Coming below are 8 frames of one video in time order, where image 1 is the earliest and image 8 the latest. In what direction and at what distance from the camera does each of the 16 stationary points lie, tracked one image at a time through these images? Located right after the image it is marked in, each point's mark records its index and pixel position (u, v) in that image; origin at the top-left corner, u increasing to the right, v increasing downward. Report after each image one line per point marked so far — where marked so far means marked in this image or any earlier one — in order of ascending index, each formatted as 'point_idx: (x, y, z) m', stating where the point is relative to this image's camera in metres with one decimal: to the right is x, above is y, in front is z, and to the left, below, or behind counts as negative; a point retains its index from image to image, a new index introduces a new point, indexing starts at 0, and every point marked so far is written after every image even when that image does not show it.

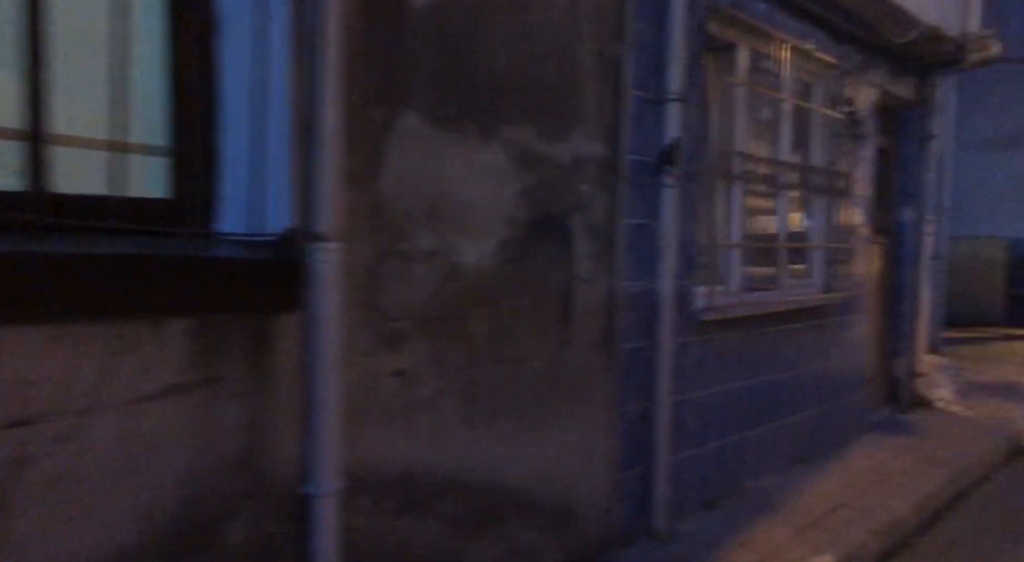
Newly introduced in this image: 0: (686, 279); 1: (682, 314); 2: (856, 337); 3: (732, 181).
0: (+0.5, 0.0, +2.5) m
1: (+0.5, -0.1, +2.5) m
2: (+1.8, -0.3, +4.5) m
3: (+0.7, +0.3, +2.8) m
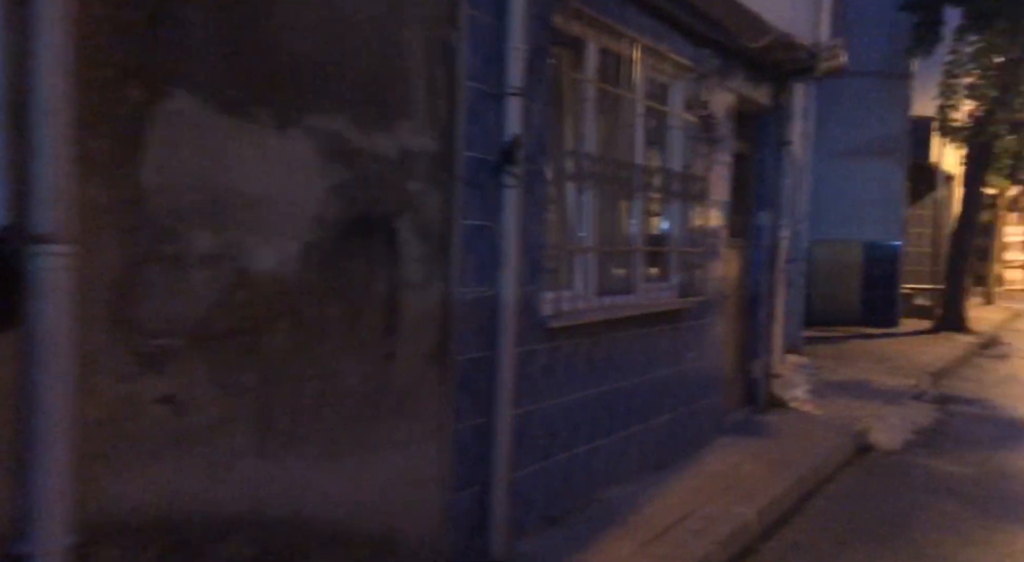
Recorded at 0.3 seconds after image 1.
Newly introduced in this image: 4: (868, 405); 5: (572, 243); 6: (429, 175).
0: (0.0, 0.0, +2.4) m
1: (0.0, -0.1, +2.3) m
2: (+1.0, -0.3, +4.5) m
3: (+0.2, +0.3, +2.7) m
4: (+2.9, -1.0, +7.2) m
5: (+0.2, +0.1, +2.7) m
6: (-0.2, +0.2, +1.9) m
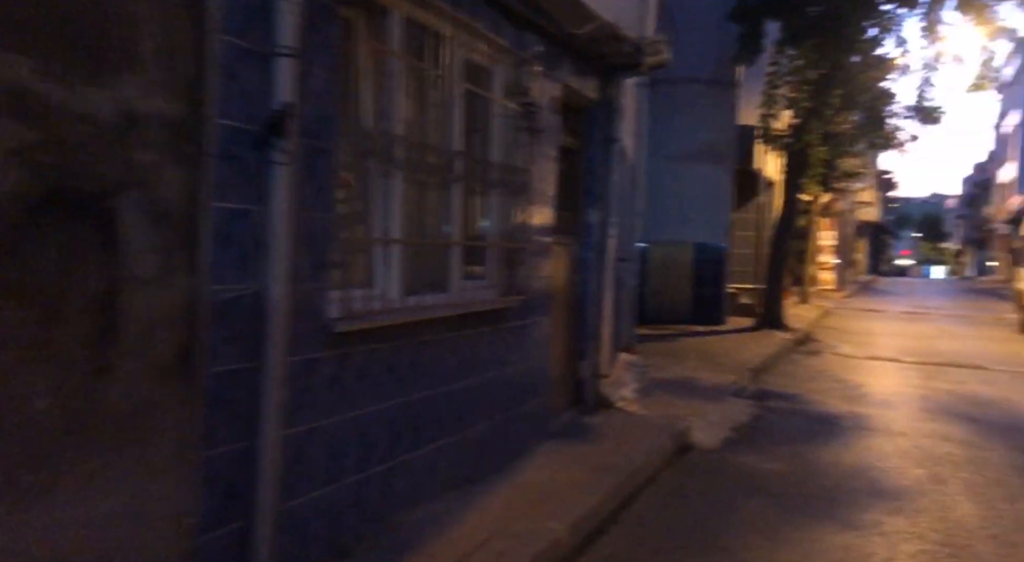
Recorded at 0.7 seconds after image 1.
0: (-0.5, 0.0, +2.1) m
1: (-0.5, -0.1, +2.0) m
2: (+0.1, -0.3, +4.4) m
3: (-0.4, +0.3, +2.4) m
4: (+1.5, -1.0, +7.3) m
5: (-0.4, +0.1, +2.4) m
6: (-0.6, +0.2, +1.6) m
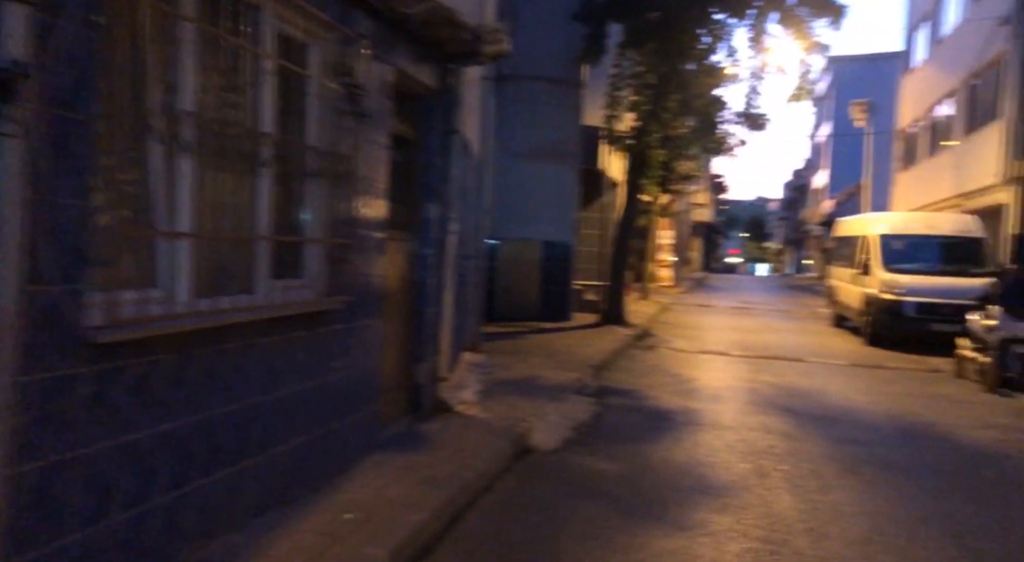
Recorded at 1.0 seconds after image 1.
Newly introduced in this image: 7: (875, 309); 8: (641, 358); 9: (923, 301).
0: (-0.9, 0.0, +1.7) m
1: (-0.9, -0.1, +1.7) m
2: (-0.7, -0.3, +4.1) m
3: (-0.8, +0.3, +2.0) m
4: (+0.1, -1.0, +7.2) m
5: (-0.9, +0.1, +2.1) m
6: (-0.9, +0.2, +1.2) m
7: (+7.5, -0.6, +17.9) m
8: (+1.9, -1.2, +12.9) m
9: (+8.2, -0.4, +17.3) m
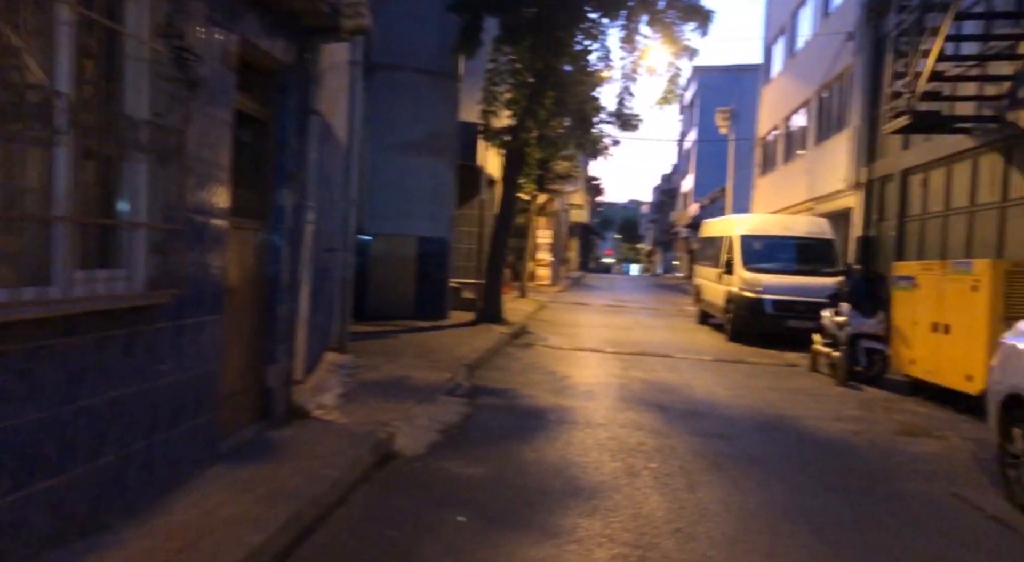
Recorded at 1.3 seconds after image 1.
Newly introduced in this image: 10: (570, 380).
0: (-1.2, 0.0, +1.3) m
1: (-1.2, -0.1, +1.2) m
2: (-1.3, -0.3, +3.7) m
3: (-1.1, +0.3, +1.6) m
4: (-1.0, -1.0, +6.9) m
5: (-1.2, +0.2, +1.6) m
6: (-1.1, +0.2, +0.8) m
7: (+4.9, -0.5, +18.6) m
8: (0.0, -1.1, +12.8) m
9: (+5.6, -0.4, +18.0) m
10: (+0.8, -1.3, +11.1) m
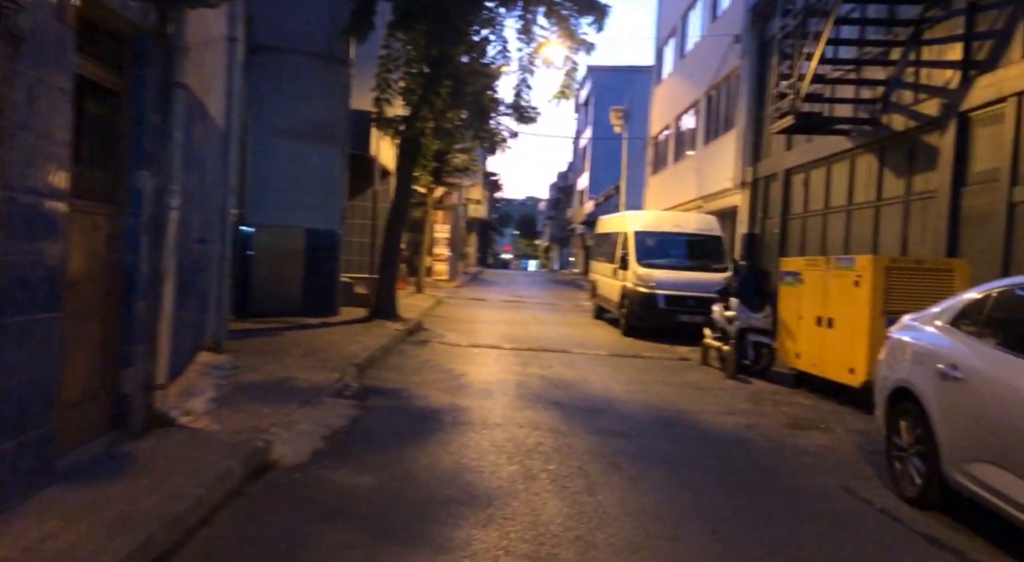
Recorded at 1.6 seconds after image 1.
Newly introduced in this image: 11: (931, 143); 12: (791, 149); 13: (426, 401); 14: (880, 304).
0: (-1.3, 0.0, +0.8) m
1: (-1.3, -0.1, +0.7) m
2: (-1.8, -0.2, +3.1) m
3: (-1.3, +0.4, +1.1) m
4: (-1.8, -0.9, +6.4) m
5: (-1.4, +0.2, +1.1) m
6: (-1.2, +0.3, +0.3) m
7: (+2.6, -0.4, +18.6) m
8: (-1.5, -1.1, +12.4) m
9: (+3.4, -0.3, +18.2) m
10: (-0.6, -1.2, +10.7) m
11: (+6.7, +2.2, +13.7) m
12: (+6.3, +3.0, +19.5) m
13: (-0.8, -1.2, +8.5) m
14: (+4.4, -0.3, +10.2) m
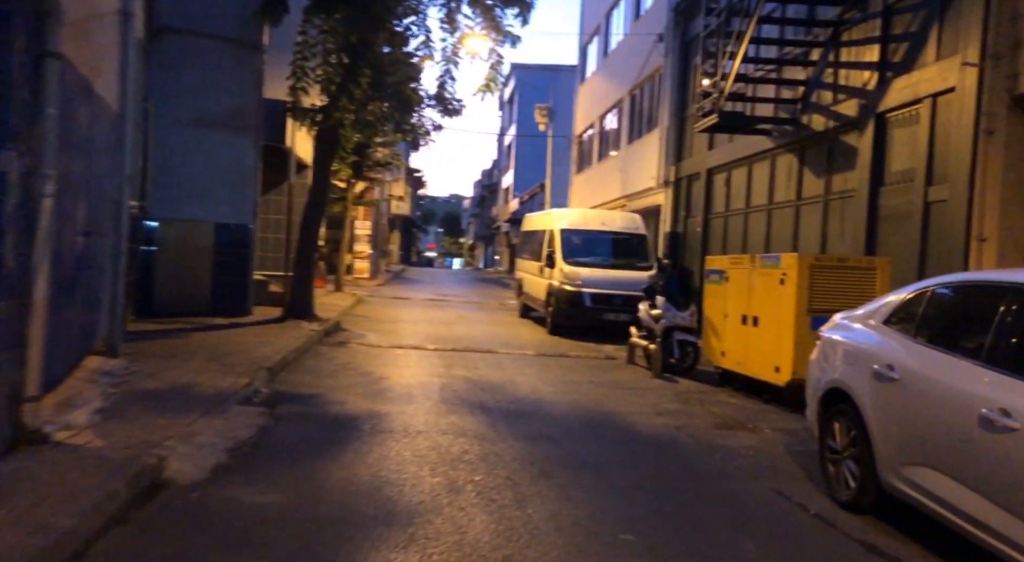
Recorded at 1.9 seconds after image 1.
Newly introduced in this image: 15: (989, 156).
0: (-1.3, 0.0, +0.3) m
1: (-1.3, -0.1, +0.2) m
2: (-2.0, -0.2, +2.5) m
3: (-1.4, +0.4, +0.6) m
4: (-2.3, -0.9, +5.8) m
5: (-1.4, +0.2, +0.6) m
6: (-1.2, +0.3, -0.2) m
7: (+1.0, -0.4, +18.4) m
8: (-2.6, -1.0, +11.8) m
9: (+1.8, -0.2, +18.0) m
10: (-1.5, -1.2, +10.2) m
11: (+5.5, +2.2, +13.8) m
12: (+4.6, +3.0, +19.6) m
13: (-1.6, -1.2, +8.0) m
14: (+3.5, -0.3, +10.2) m
15: (+5.6, +1.5, +10.1) m
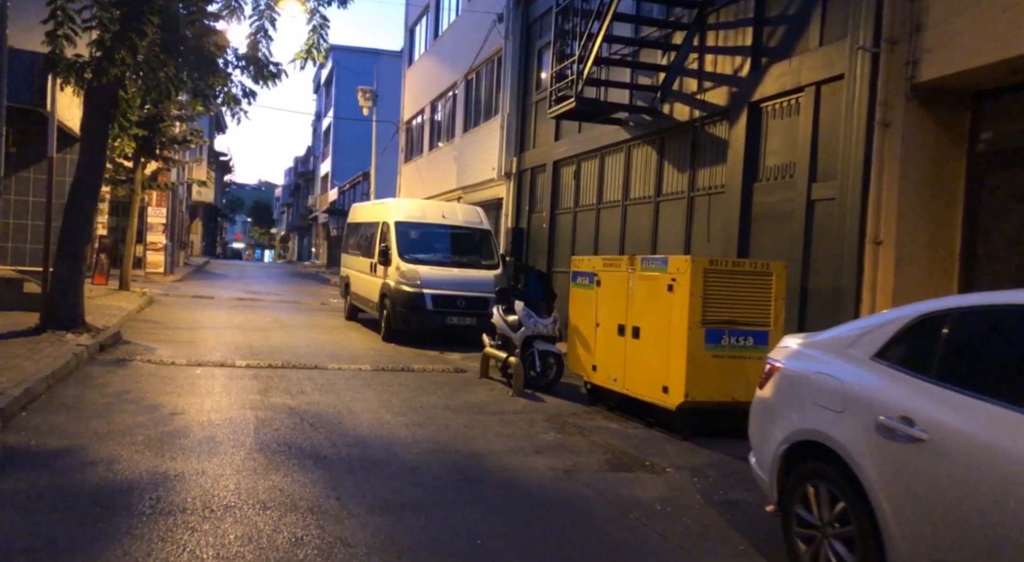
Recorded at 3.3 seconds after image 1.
0: (-0.7, -0.1, -2.0) m
1: (-0.7, -0.2, -2.0) m
2: (-1.8, -0.3, +0.1) m
3: (-0.8, +0.2, -1.7) m
4: (-2.8, -1.0, +3.3) m
5: (-0.9, 0.0, -1.7) m
6: (-0.4, +0.1, -2.4) m
7: (-2.3, -0.4, +16.2) m
8: (-4.3, -1.1, +9.0) m
9: (-1.4, -0.2, +16.1) m
10: (-3.0, -1.2, +7.8) m
11: (+3.1, +2.2, +12.7) m
12: (+1.0, +3.0, +18.2) m
13: (-2.6, -1.2, +5.6) m
14: (+1.9, -0.3, +8.7) m
15: (+4.0, +1.4, +9.1) m
